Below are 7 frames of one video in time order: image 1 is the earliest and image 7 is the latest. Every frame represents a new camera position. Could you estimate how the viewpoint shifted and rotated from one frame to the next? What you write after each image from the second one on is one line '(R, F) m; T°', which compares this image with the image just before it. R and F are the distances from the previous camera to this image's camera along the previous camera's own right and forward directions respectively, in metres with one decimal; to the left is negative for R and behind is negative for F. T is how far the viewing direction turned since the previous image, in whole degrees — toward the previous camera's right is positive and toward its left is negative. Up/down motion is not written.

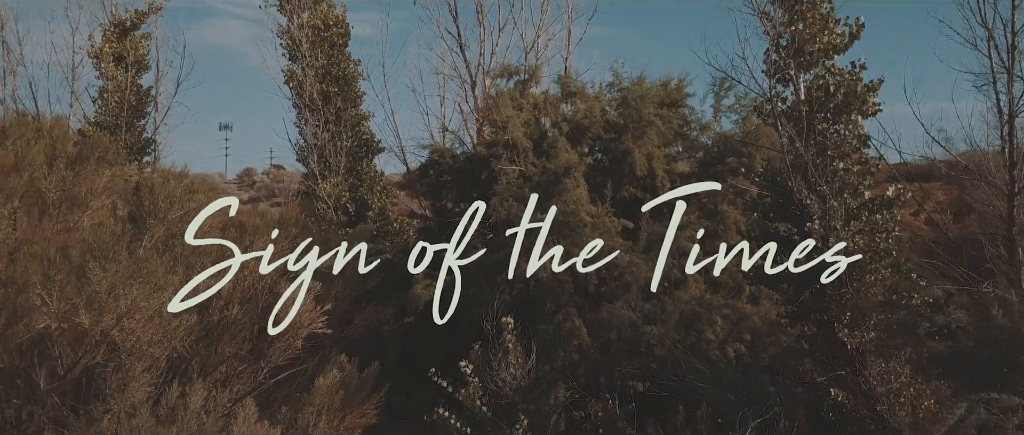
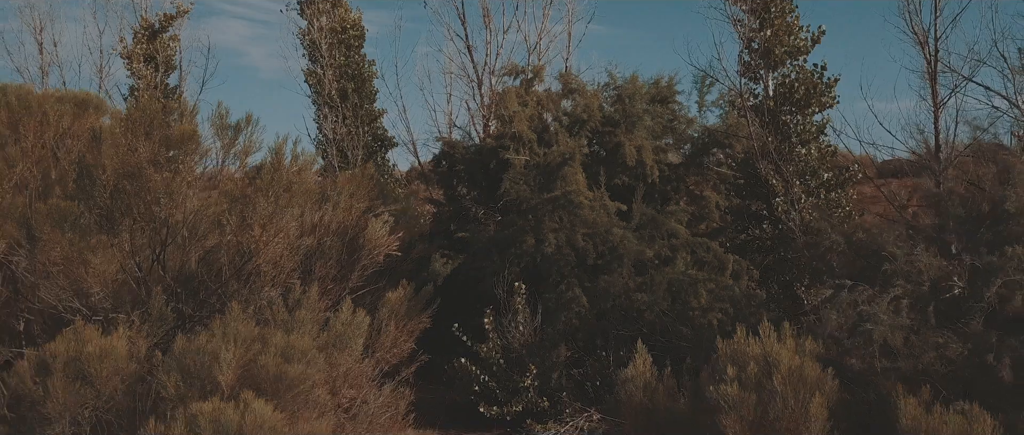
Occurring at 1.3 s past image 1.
(-0.1, -1.8) m; 0°
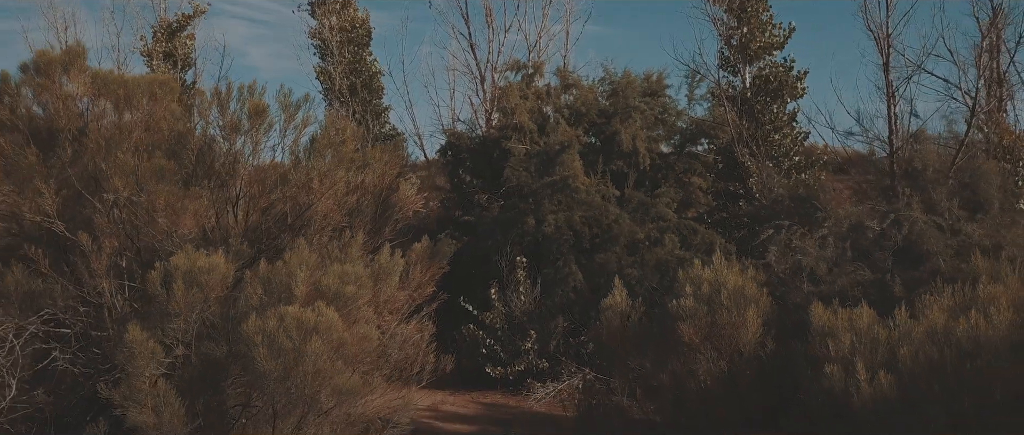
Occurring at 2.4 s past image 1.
(0.0, -1.4) m; 0°
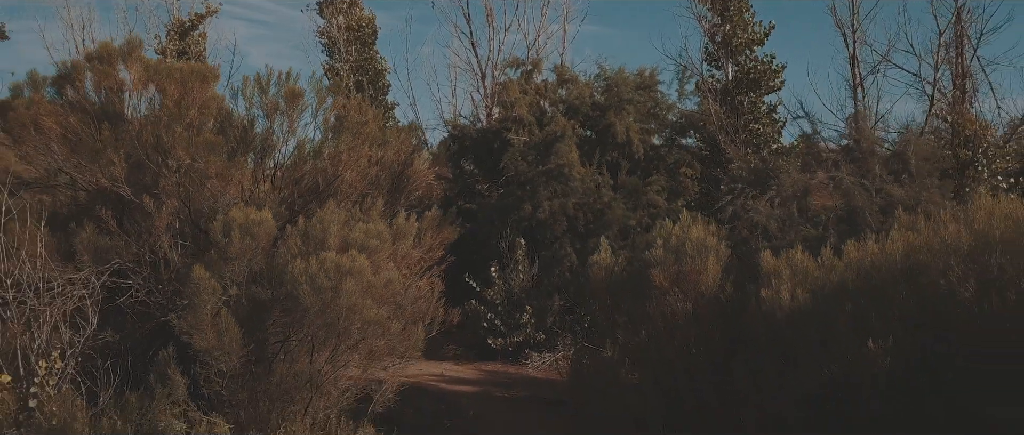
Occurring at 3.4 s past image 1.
(0.0, -1.1) m; 0°
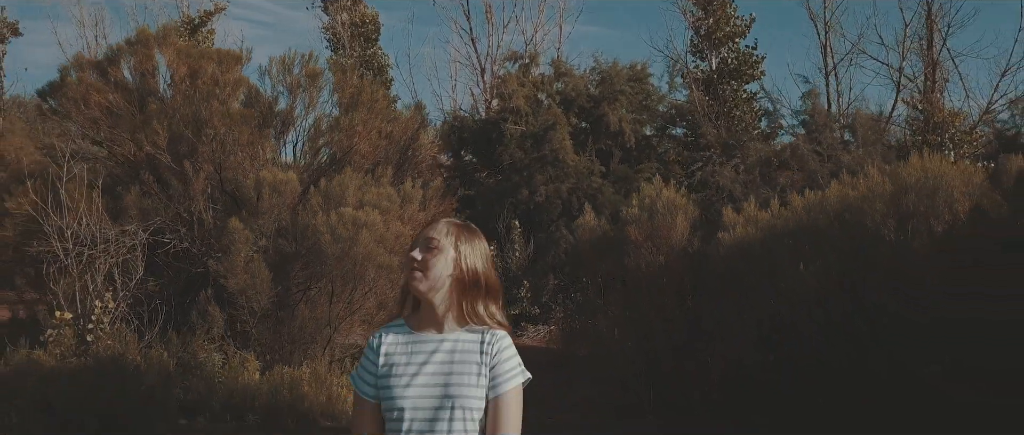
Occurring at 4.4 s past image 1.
(+0.1, -1.0) m; 0°
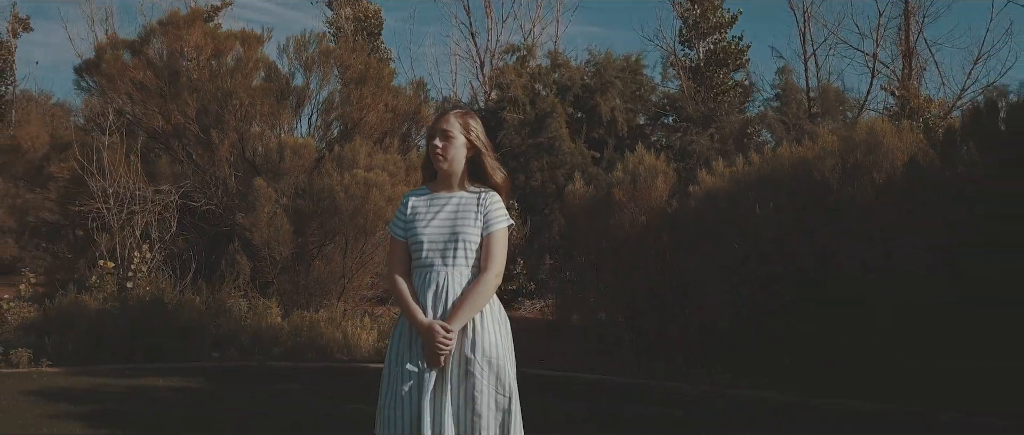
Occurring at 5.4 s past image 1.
(0.0, -0.9) m; 0°
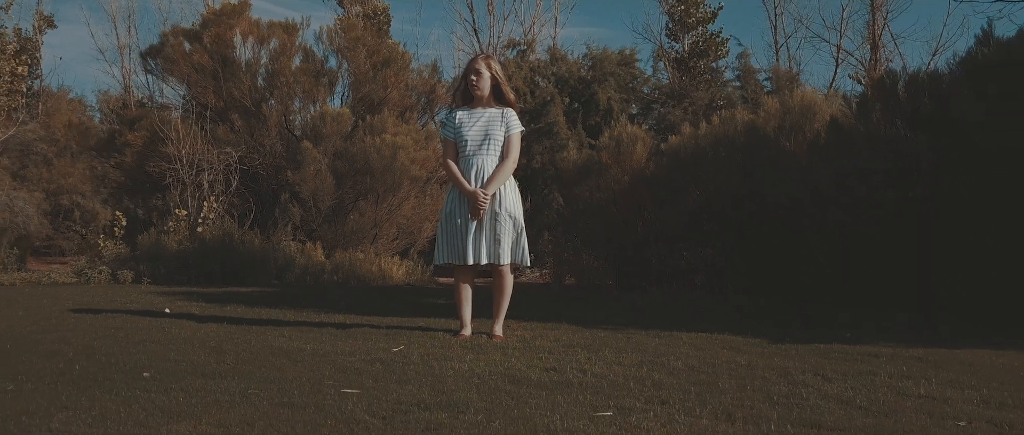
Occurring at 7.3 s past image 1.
(-0.1, -1.7) m; 0°
